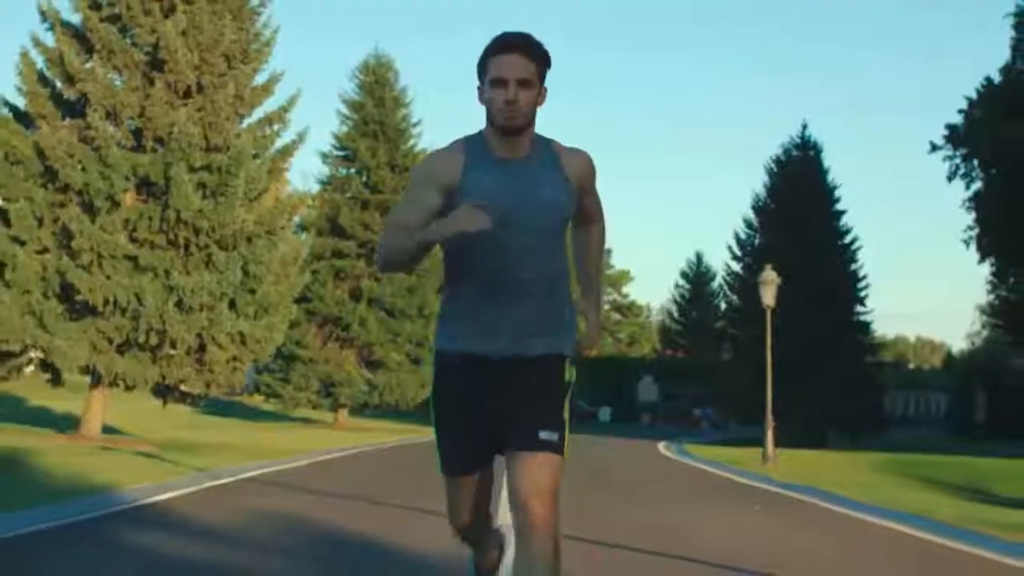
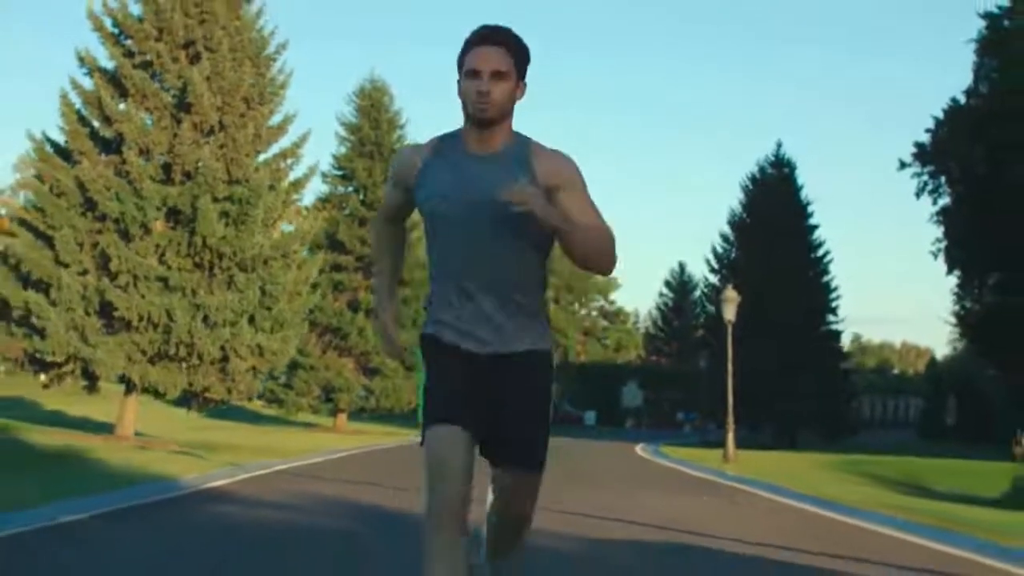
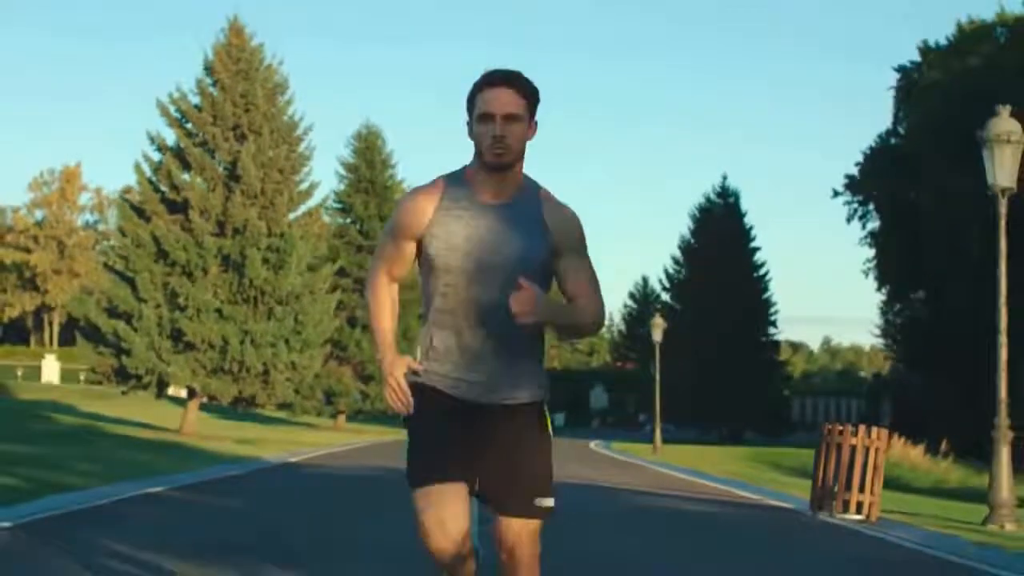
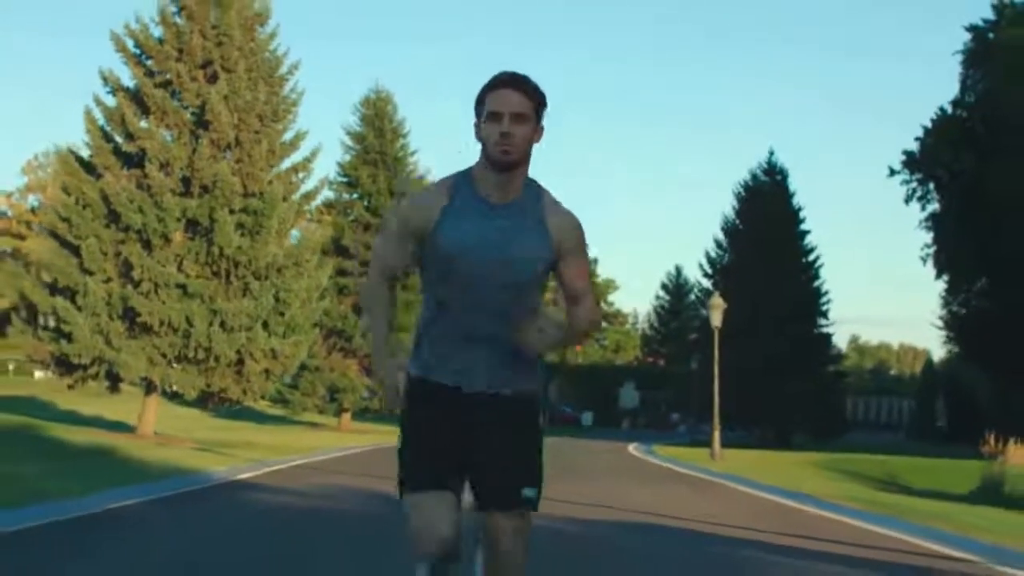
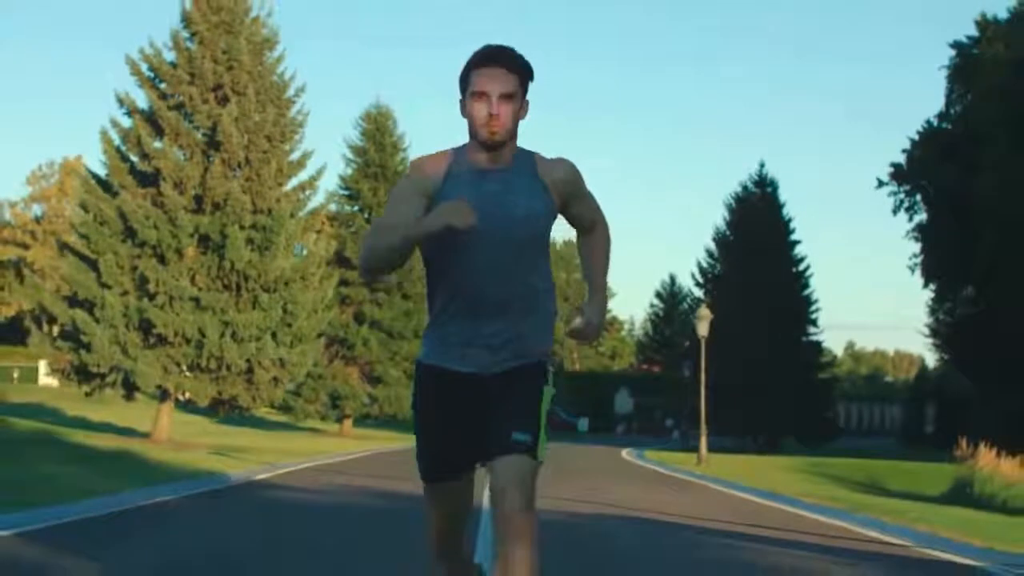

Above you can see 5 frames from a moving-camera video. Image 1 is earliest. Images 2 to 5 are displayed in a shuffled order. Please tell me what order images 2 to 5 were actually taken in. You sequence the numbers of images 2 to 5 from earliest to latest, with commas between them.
2, 4, 5, 3
